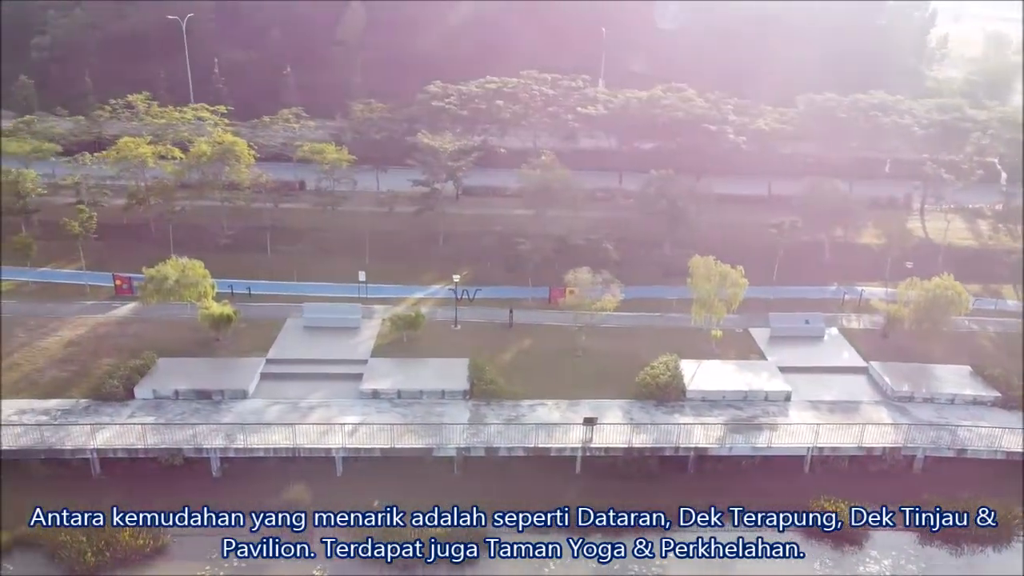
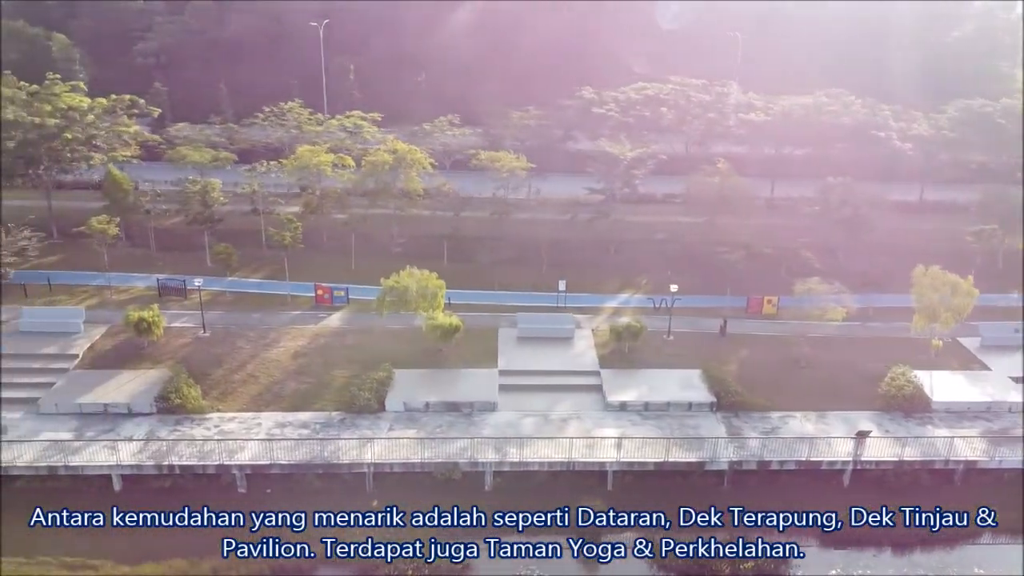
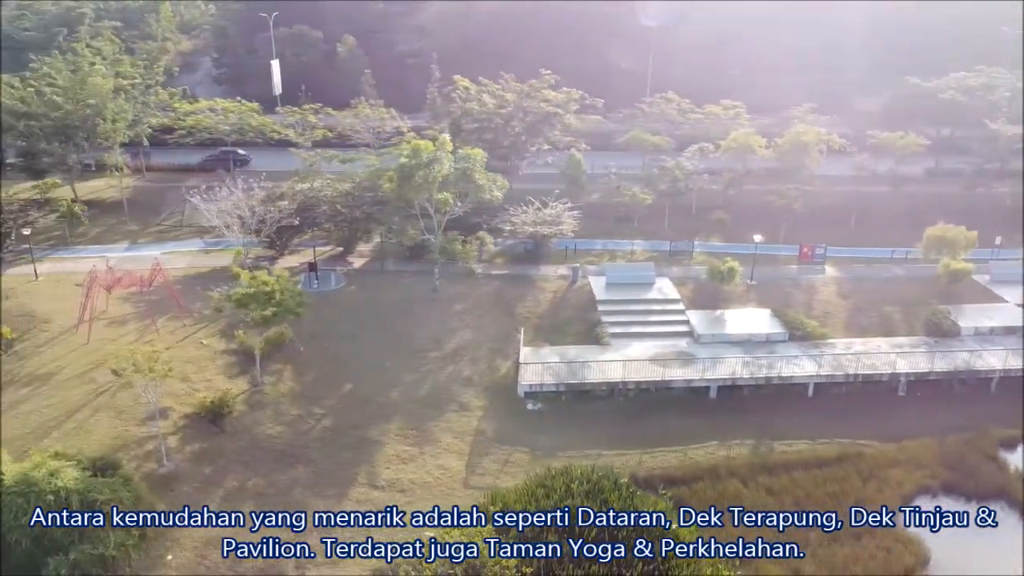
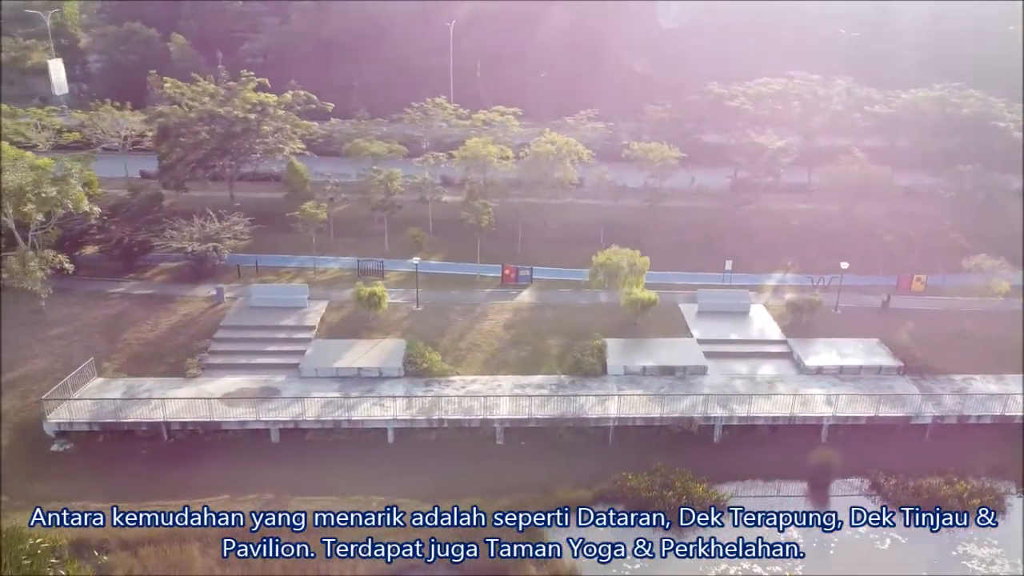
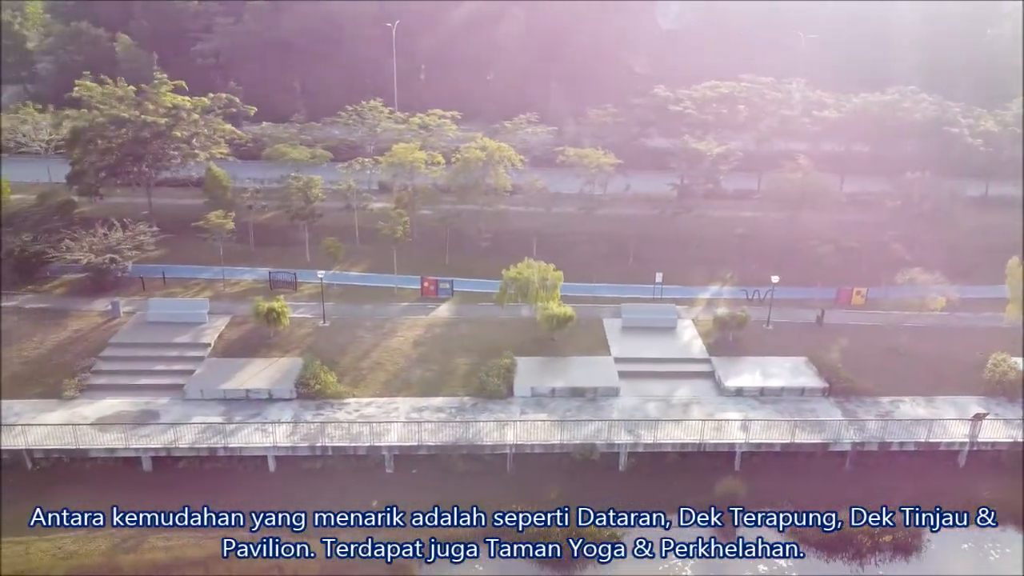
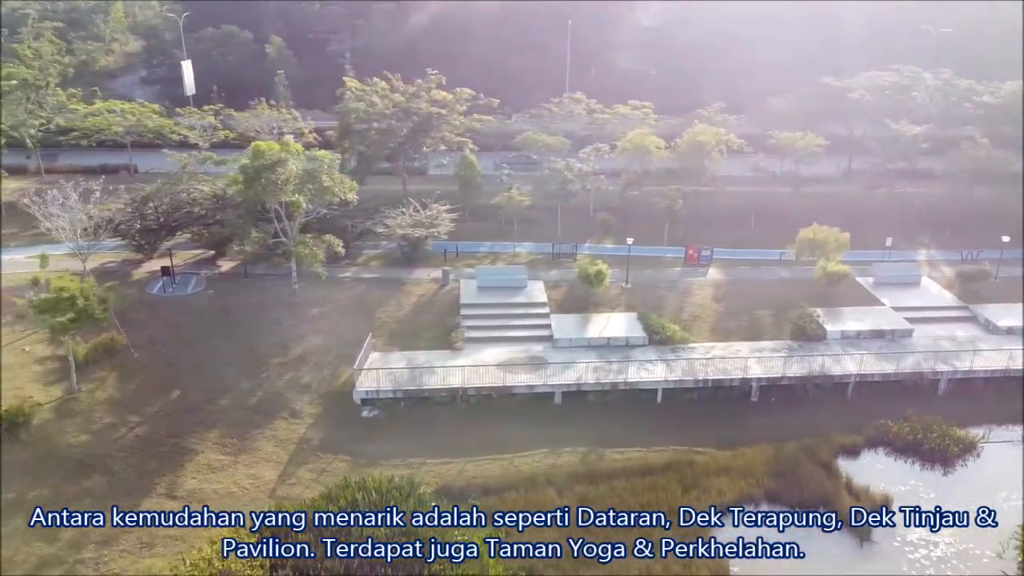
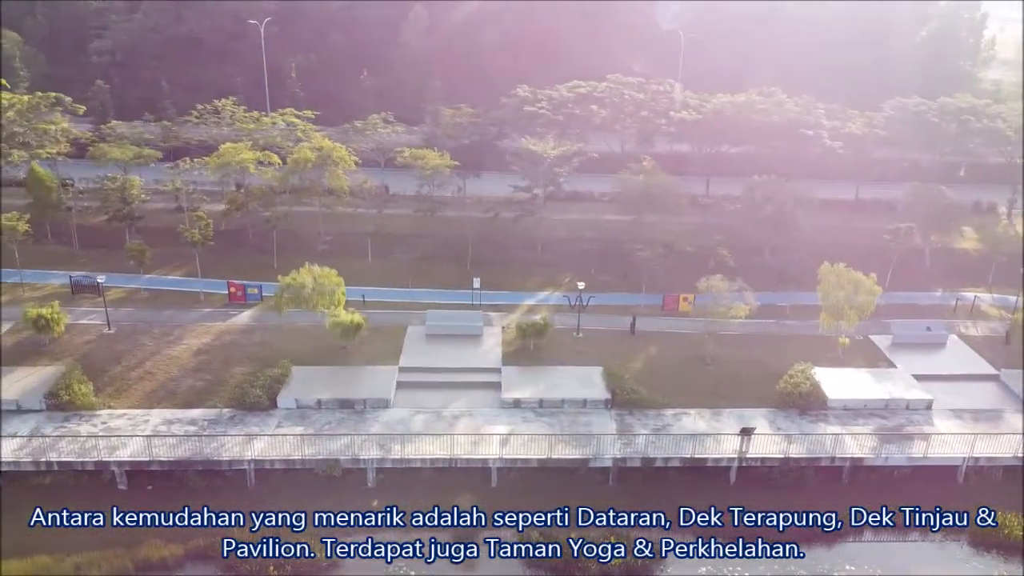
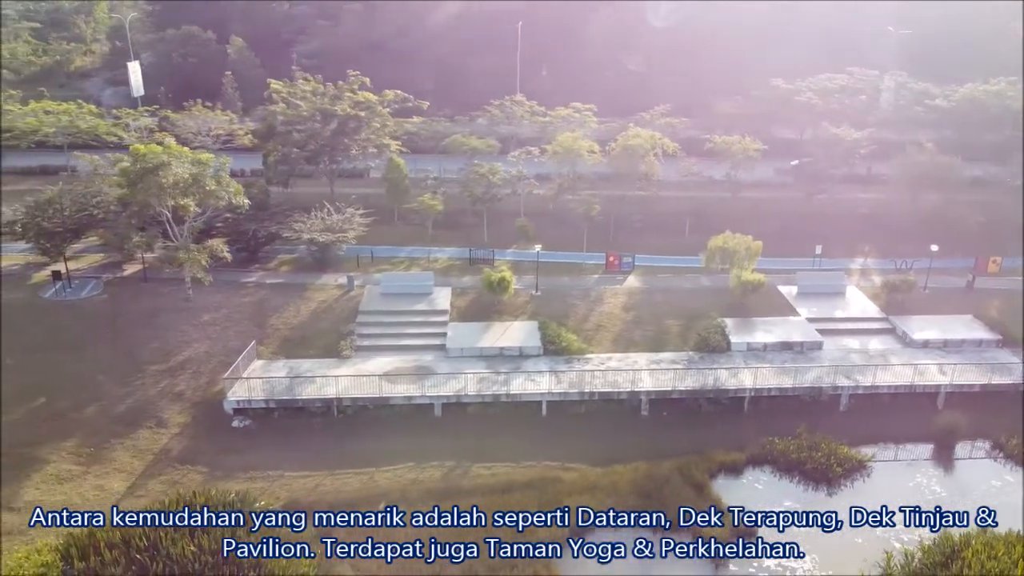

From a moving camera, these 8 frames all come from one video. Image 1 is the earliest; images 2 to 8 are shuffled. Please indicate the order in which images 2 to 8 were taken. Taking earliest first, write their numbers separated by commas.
7, 2, 5, 4, 8, 6, 3
